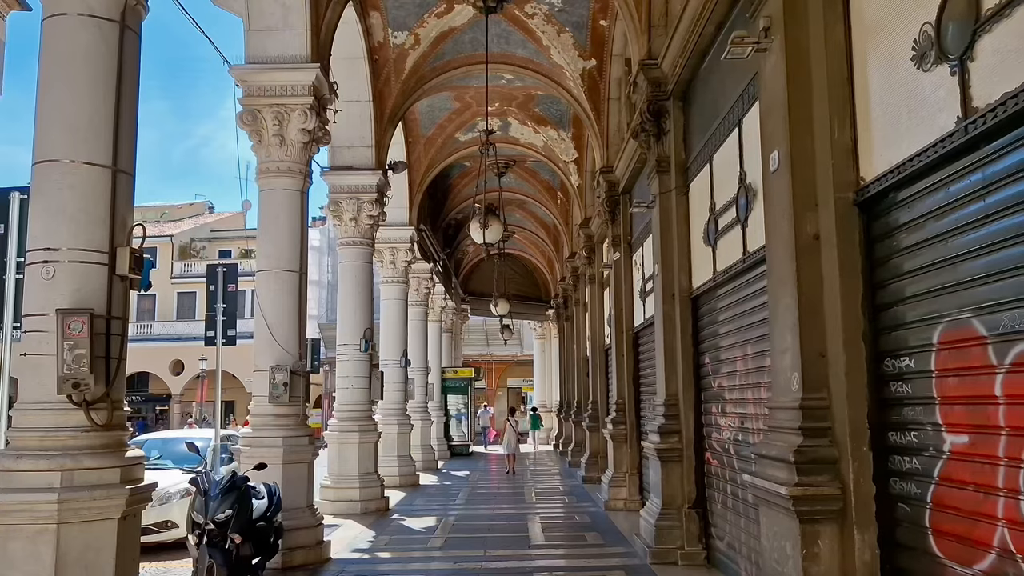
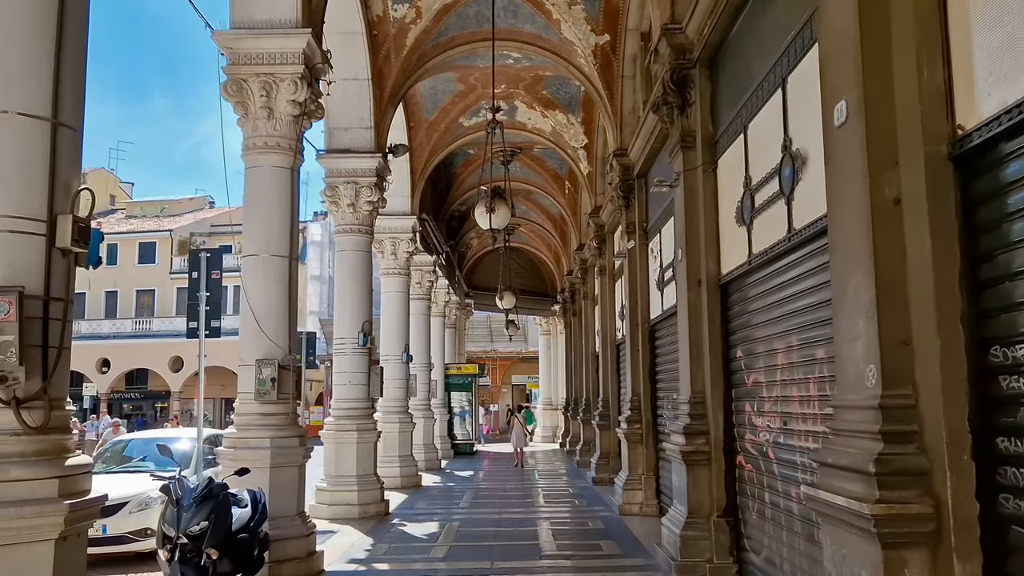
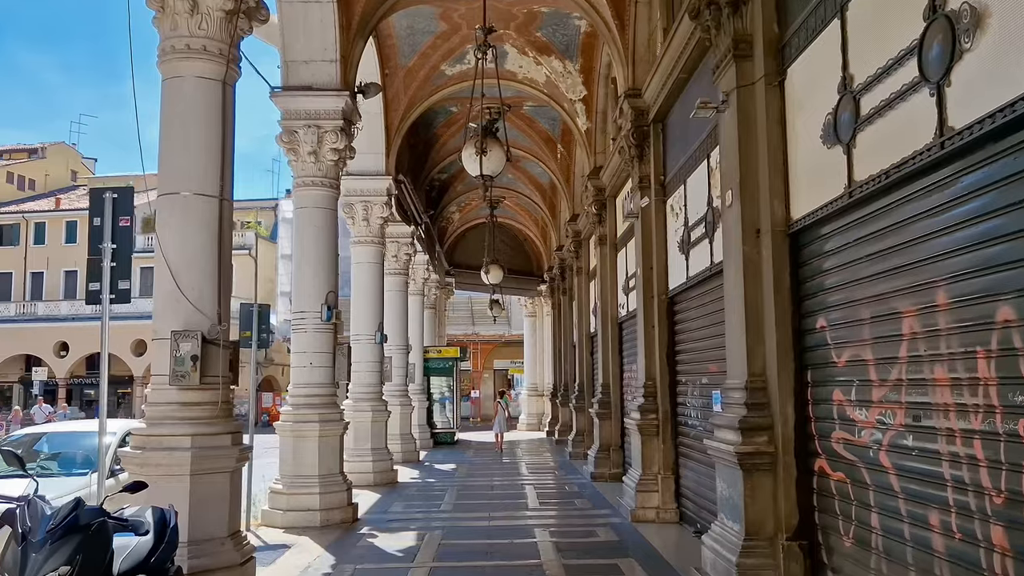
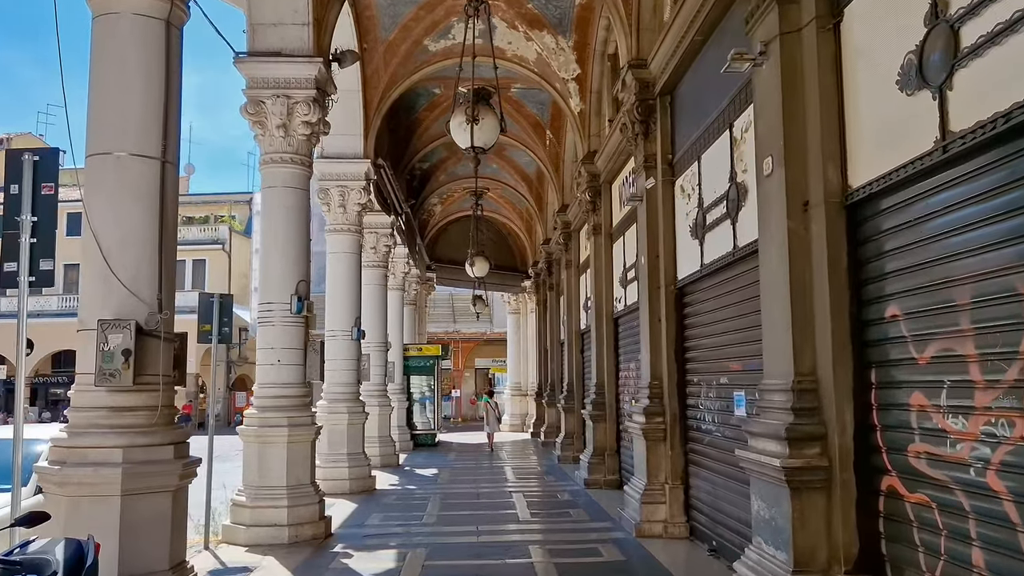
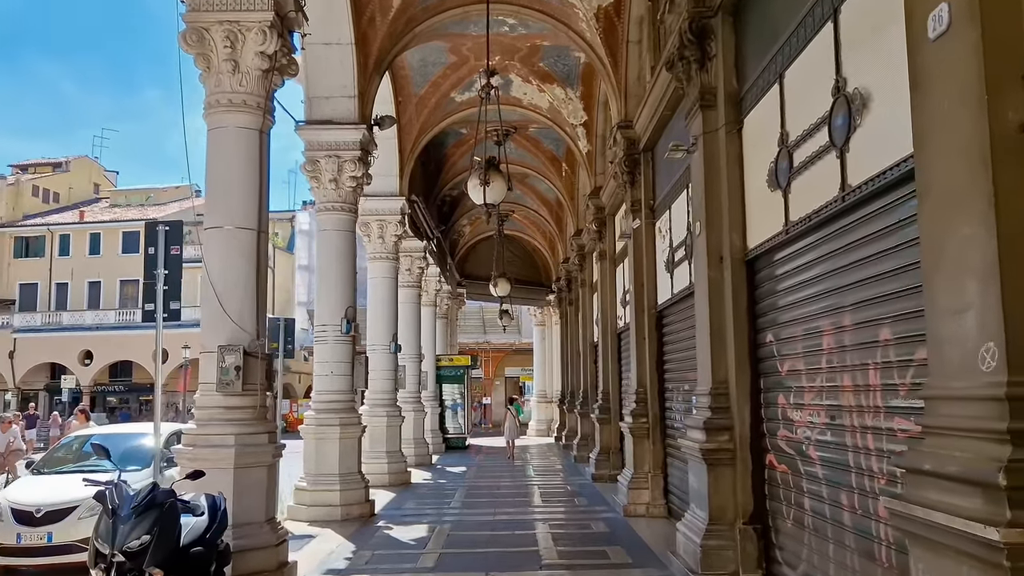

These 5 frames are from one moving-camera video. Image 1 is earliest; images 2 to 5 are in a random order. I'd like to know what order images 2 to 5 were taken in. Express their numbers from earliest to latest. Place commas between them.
2, 5, 3, 4
